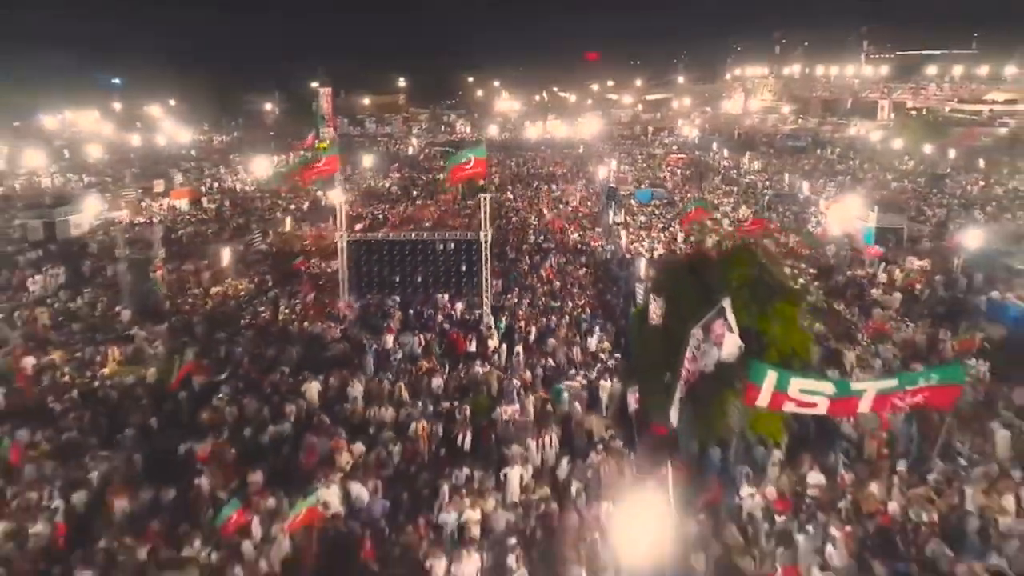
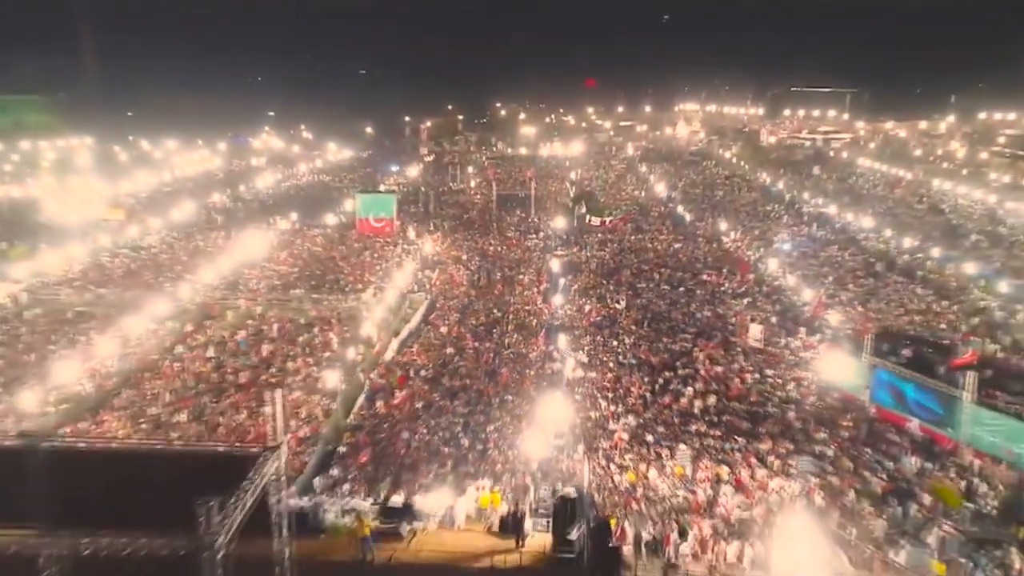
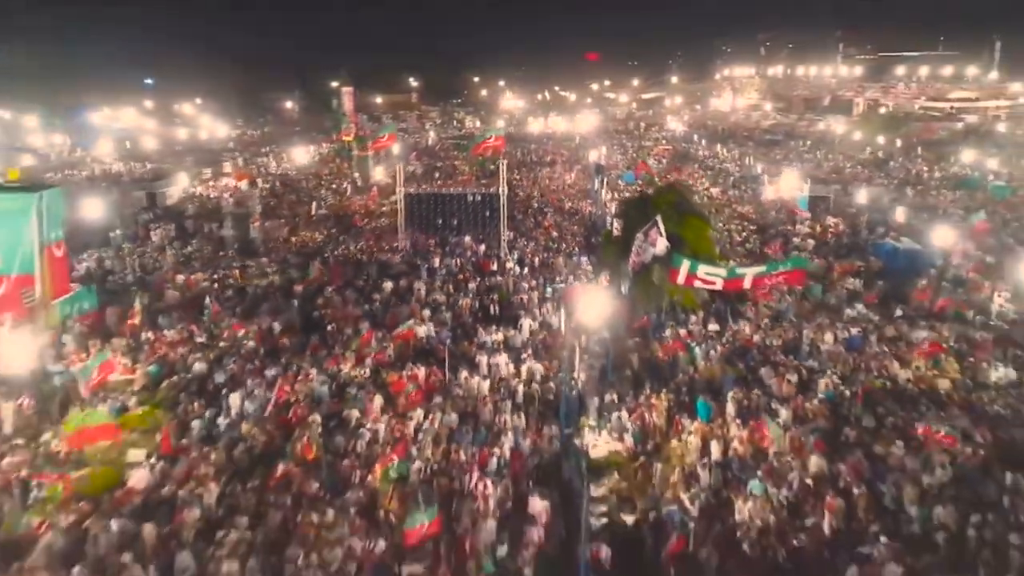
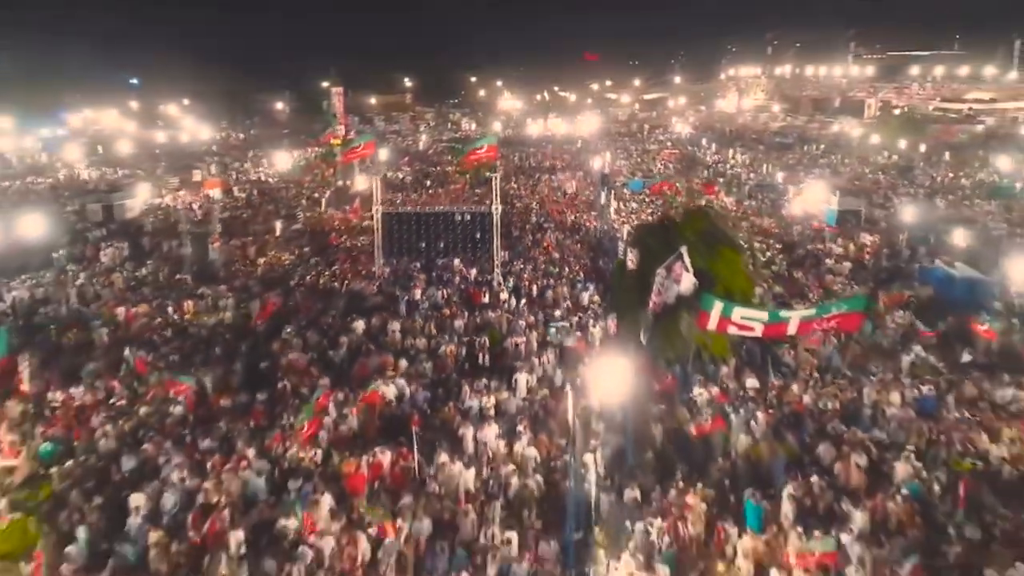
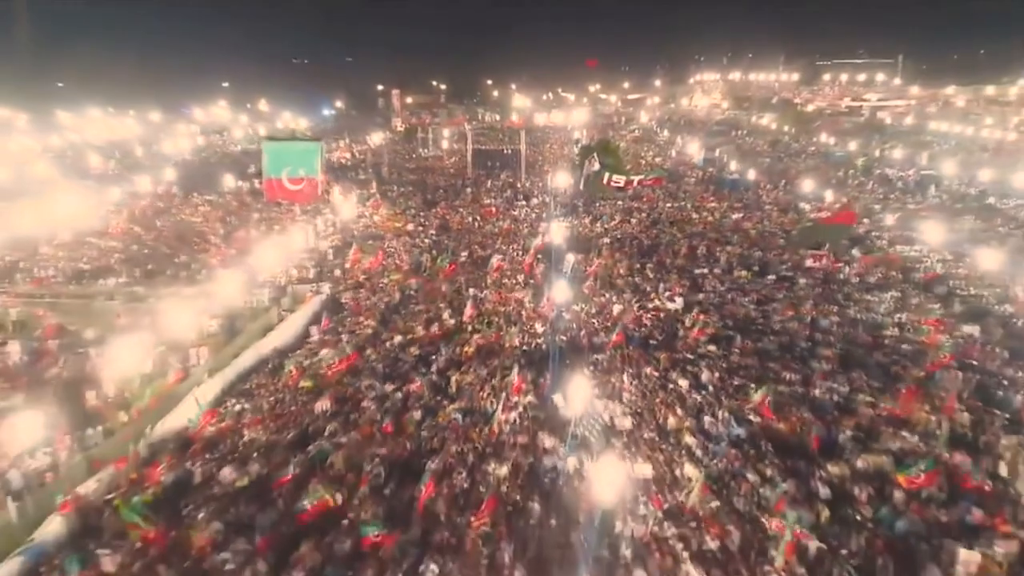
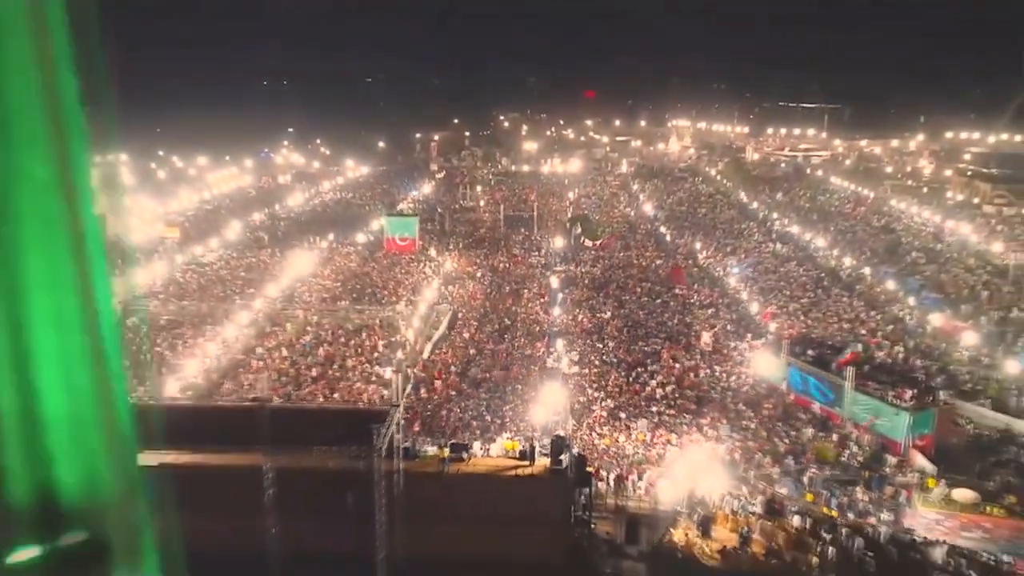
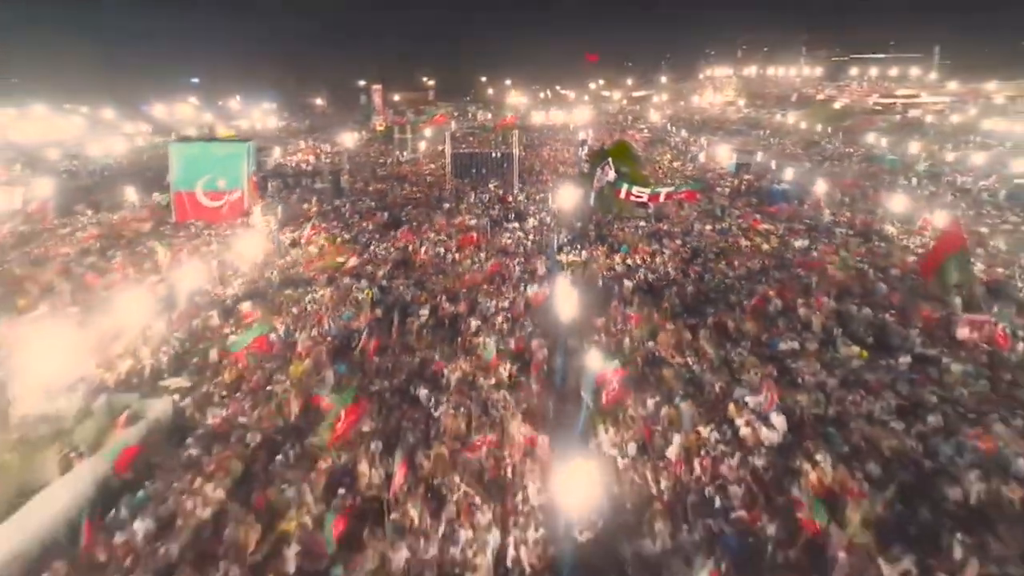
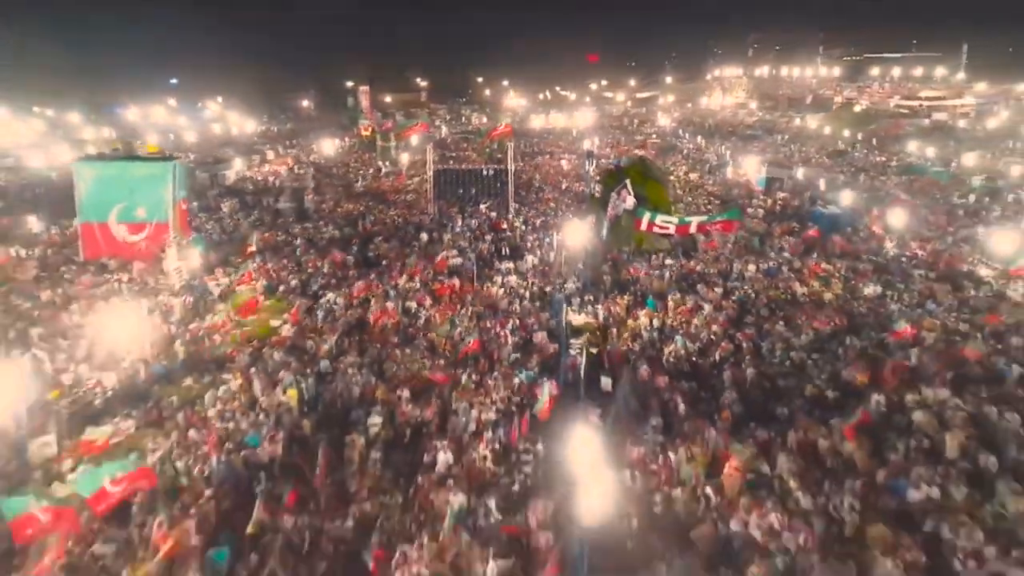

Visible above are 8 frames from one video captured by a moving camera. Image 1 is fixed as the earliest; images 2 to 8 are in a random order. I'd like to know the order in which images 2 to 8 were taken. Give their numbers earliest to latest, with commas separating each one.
4, 3, 8, 7, 5, 2, 6
